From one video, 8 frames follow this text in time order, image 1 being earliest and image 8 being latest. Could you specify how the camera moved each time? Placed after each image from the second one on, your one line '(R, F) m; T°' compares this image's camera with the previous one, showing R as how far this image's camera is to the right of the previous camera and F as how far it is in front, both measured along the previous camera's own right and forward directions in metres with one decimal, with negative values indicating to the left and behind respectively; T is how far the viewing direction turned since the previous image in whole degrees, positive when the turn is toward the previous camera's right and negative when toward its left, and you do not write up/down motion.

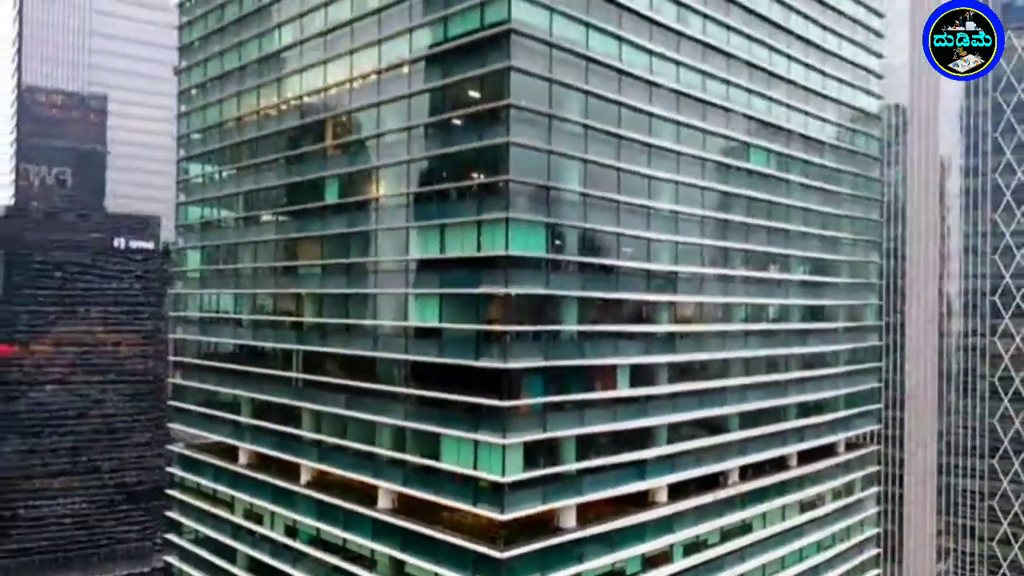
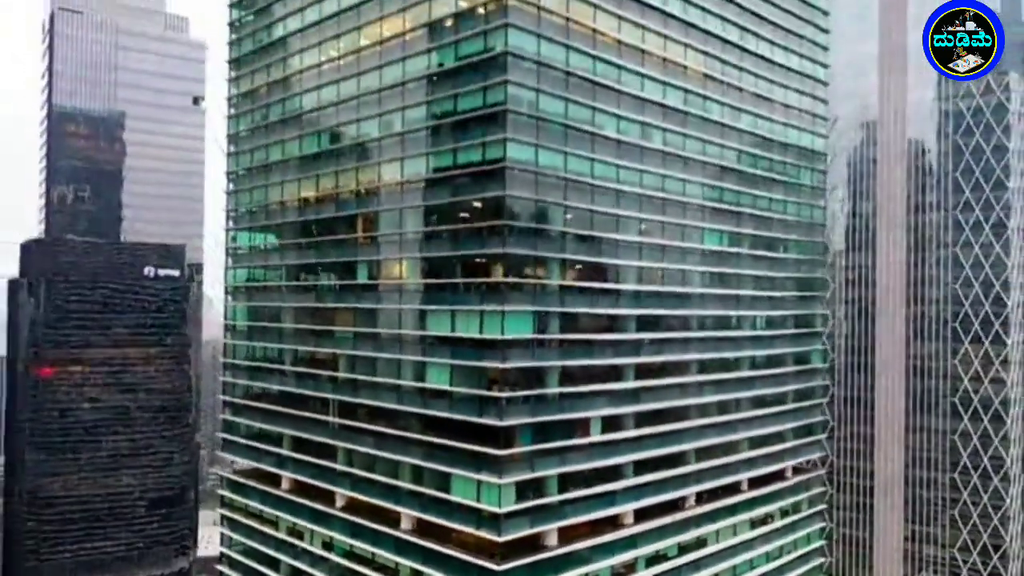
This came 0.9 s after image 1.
(+0.4, -9.8) m; 0°
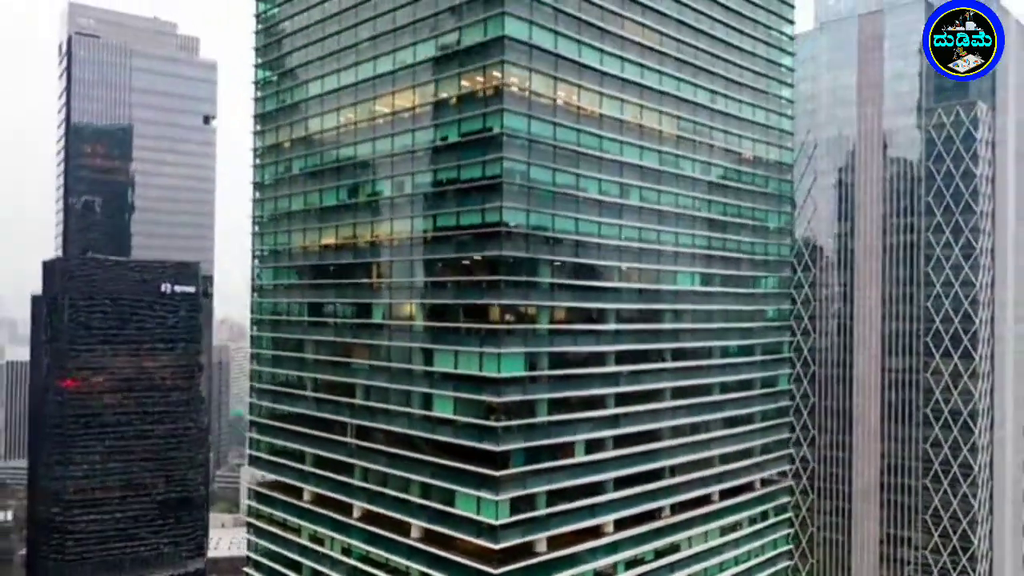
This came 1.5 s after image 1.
(+0.3, -7.4) m; 0°
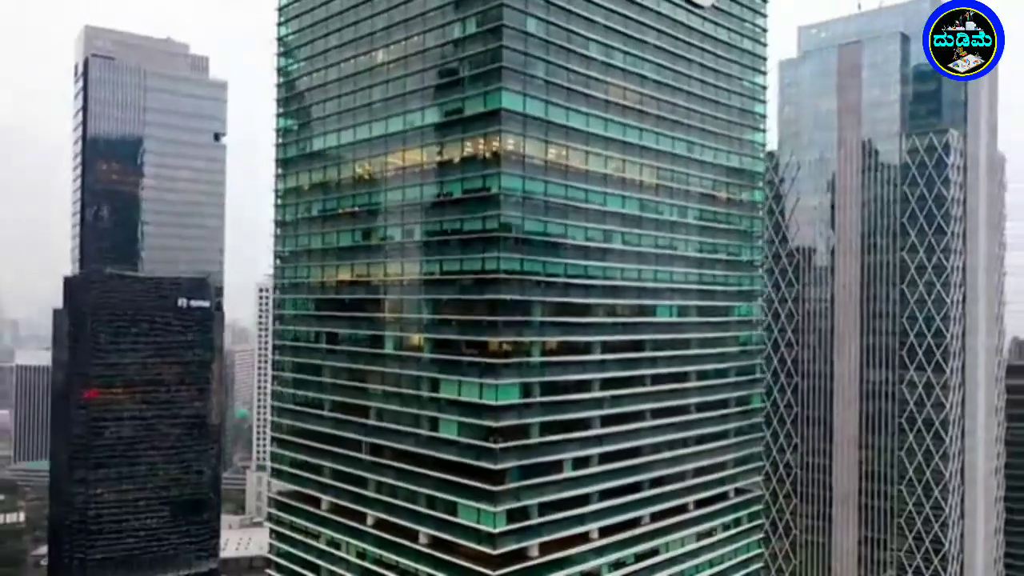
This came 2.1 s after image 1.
(+0.2, -7.5) m; 0°
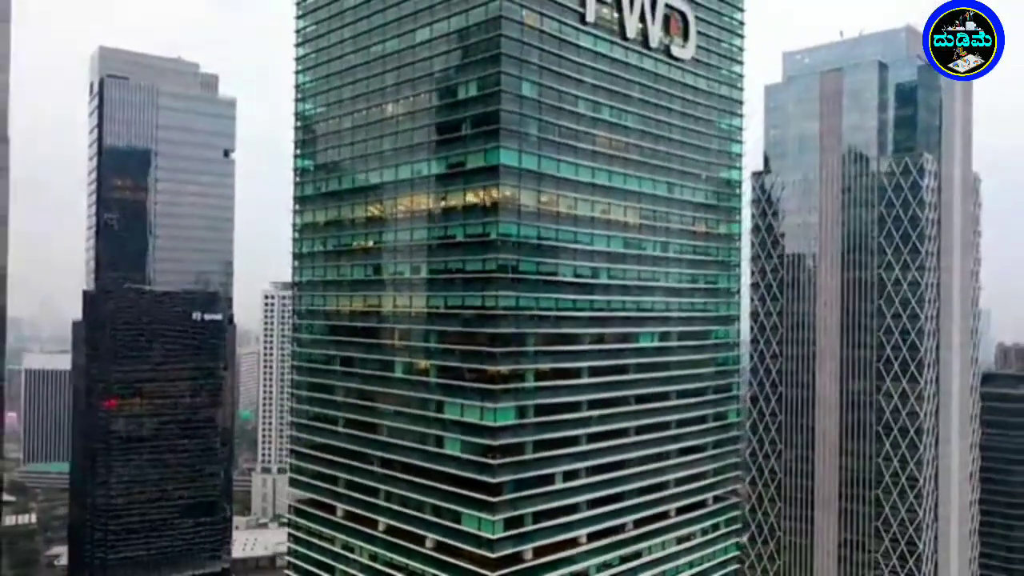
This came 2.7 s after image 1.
(+0.2, -7.5) m; 0°
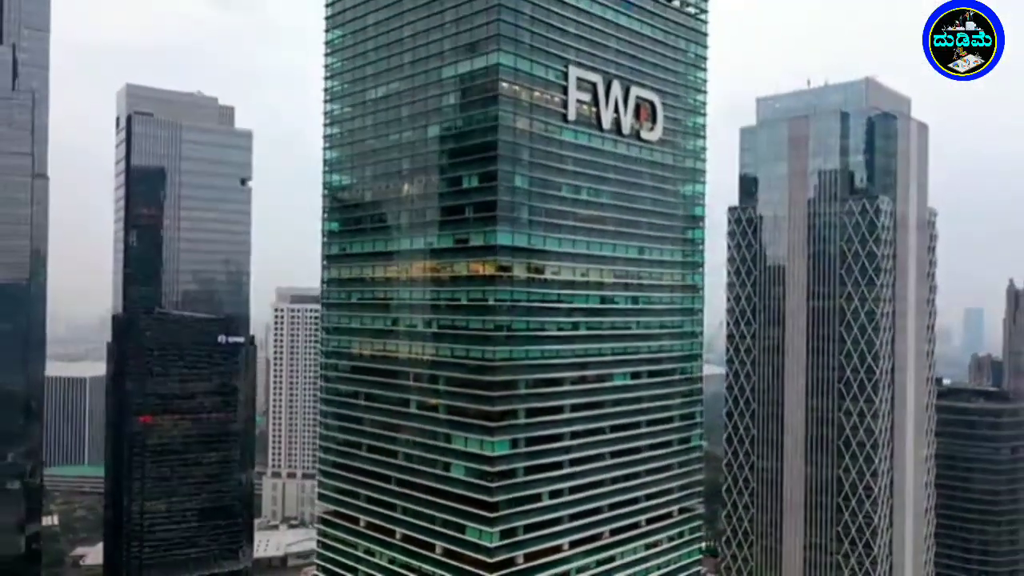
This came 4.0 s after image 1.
(+0.4, -15.2) m; 0°
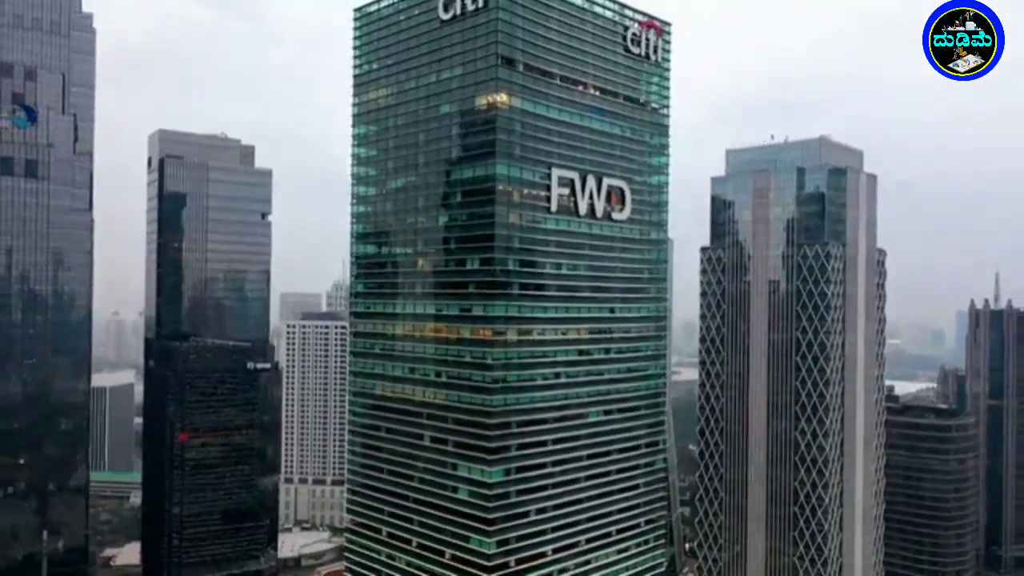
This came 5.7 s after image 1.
(+0.6, -21.5) m; 0°
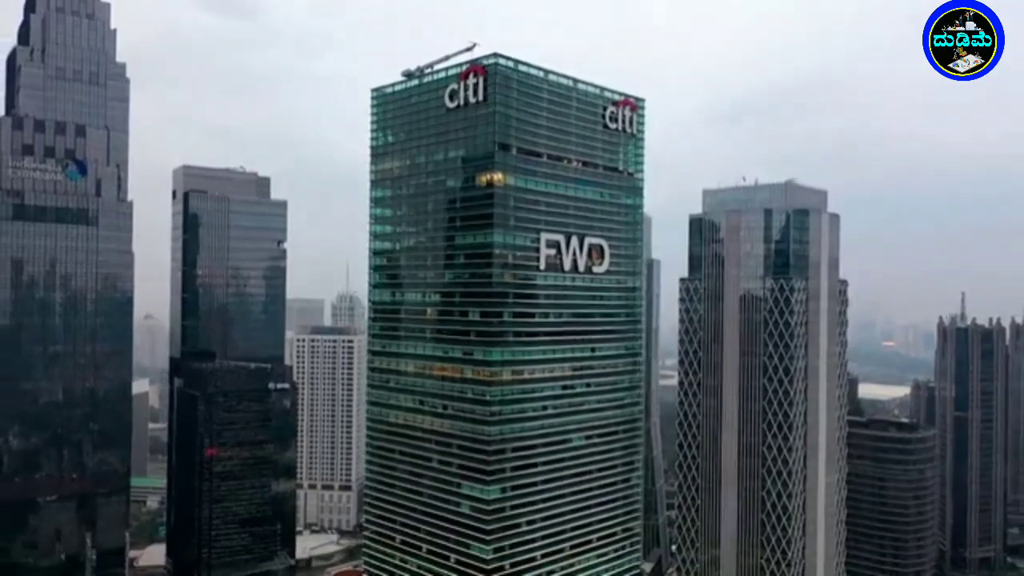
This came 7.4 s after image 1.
(+0.6, -19.9) m; 0°
